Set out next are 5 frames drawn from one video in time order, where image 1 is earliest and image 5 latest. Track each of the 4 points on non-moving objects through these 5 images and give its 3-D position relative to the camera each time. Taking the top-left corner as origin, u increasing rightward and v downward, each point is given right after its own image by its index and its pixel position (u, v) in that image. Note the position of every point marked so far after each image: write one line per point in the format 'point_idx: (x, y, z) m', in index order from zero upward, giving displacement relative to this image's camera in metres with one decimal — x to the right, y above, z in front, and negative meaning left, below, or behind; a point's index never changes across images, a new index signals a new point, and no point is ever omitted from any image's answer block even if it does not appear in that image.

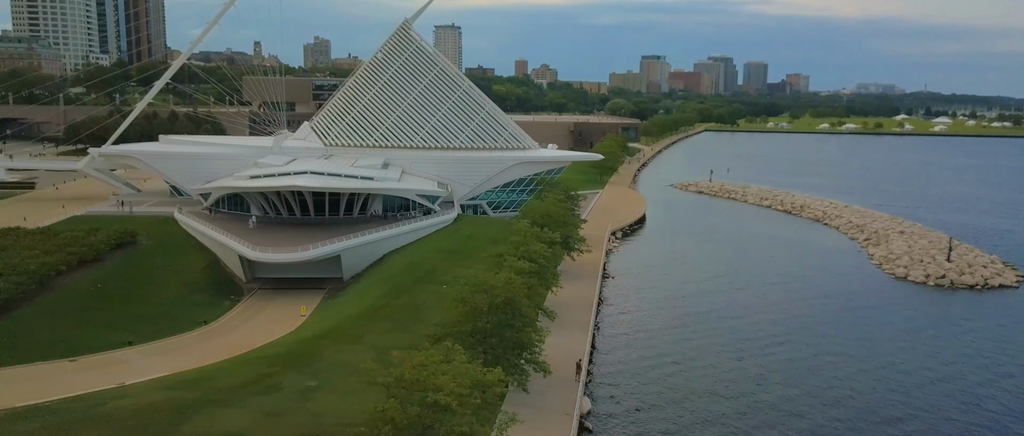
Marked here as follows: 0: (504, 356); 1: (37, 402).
0: (-0.2, -3.5, +19.2) m
1: (-12.0, -4.7, +19.4) m
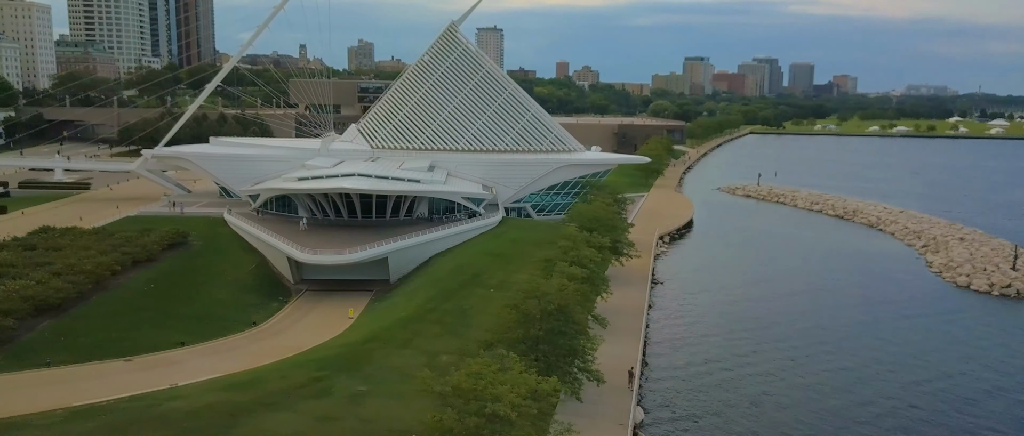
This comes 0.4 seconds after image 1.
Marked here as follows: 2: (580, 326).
0: (+1.1, -3.6, +18.8) m
1: (-10.7, -4.7, +19.6) m
2: (+1.8, -2.8, +19.8) m
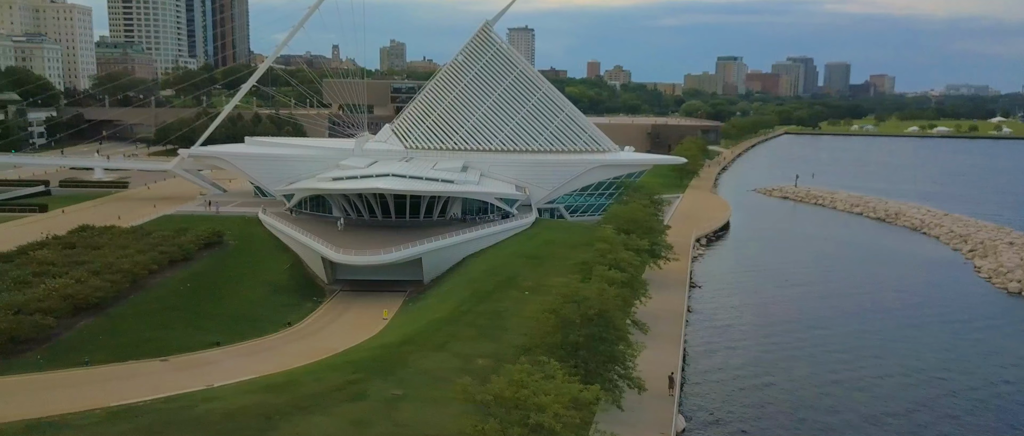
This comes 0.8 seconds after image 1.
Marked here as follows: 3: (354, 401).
0: (+2.0, -3.7, +18.3) m
1: (-9.7, -4.7, +19.6) m
2: (+2.7, -2.9, +19.3) m
3: (-3.9, -4.5, +19.0) m
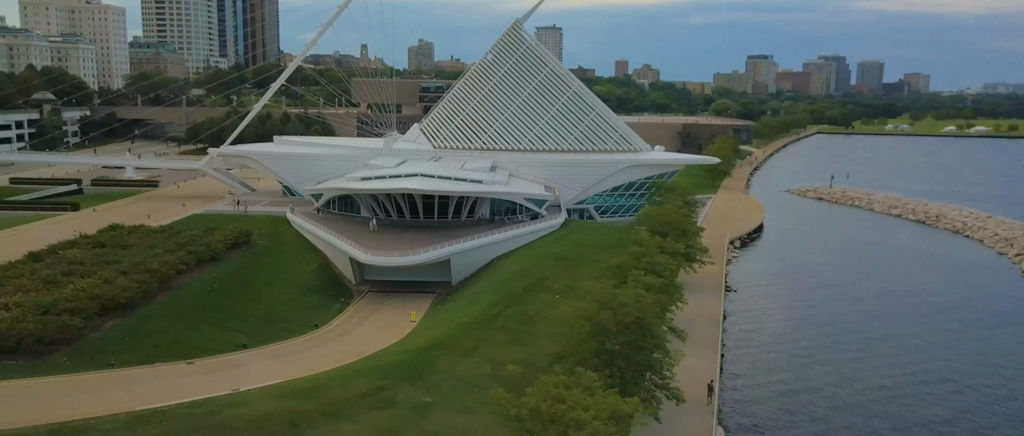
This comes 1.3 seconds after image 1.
0: (+2.8, -3.7, +17.6) m
1: (-8.9, -4.7, +19.2) m
2: (+3.5, -3.0, +18.6) m
3: (-3.1, -4.6, +18.4) m
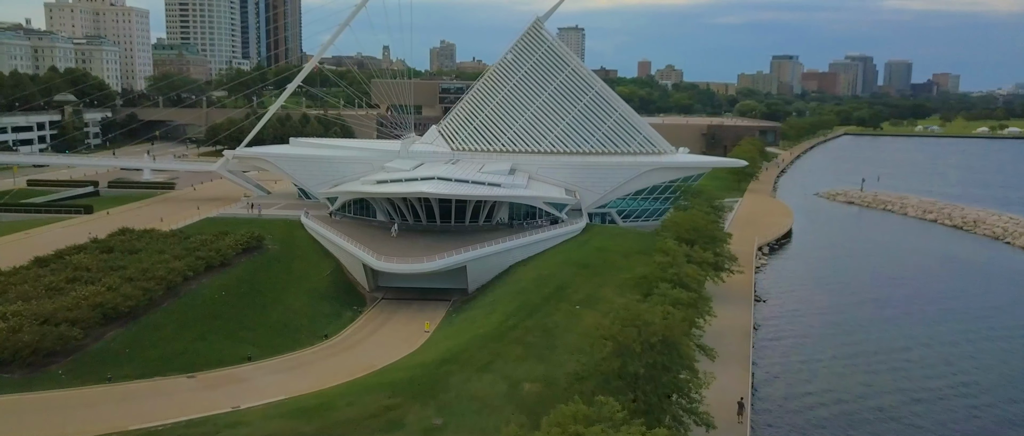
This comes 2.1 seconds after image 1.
0: (+3.1, -3.9, +16.2) m
1: (-8.5, -4.9, +18.2) m
2: (+3.9, -3.2, +17.2) m
3: (-2.8, -4.8, +17.2) m
